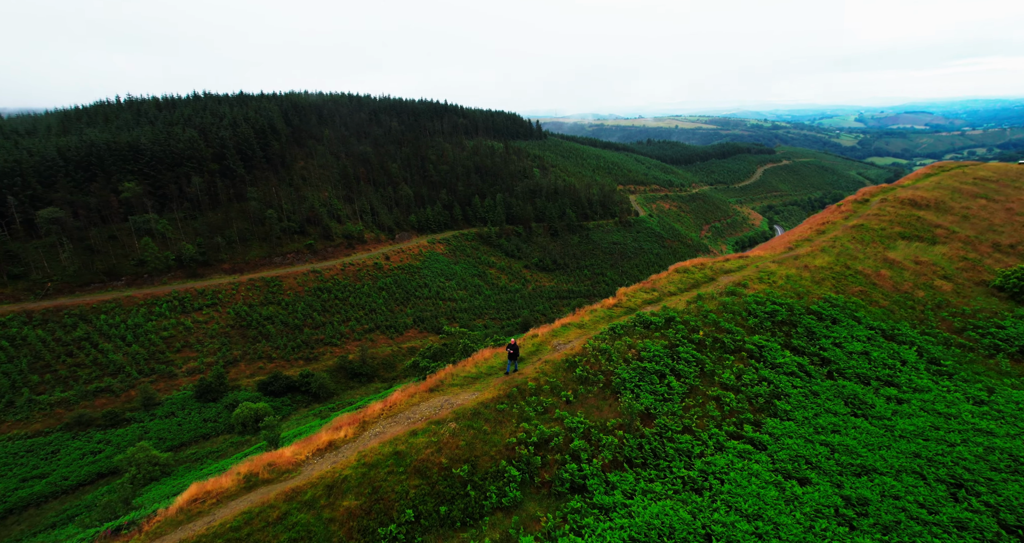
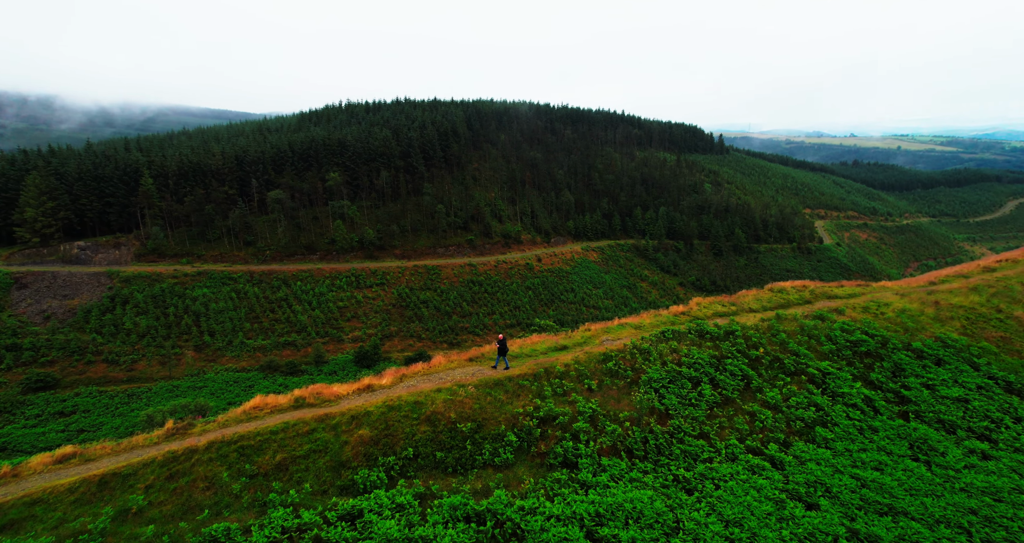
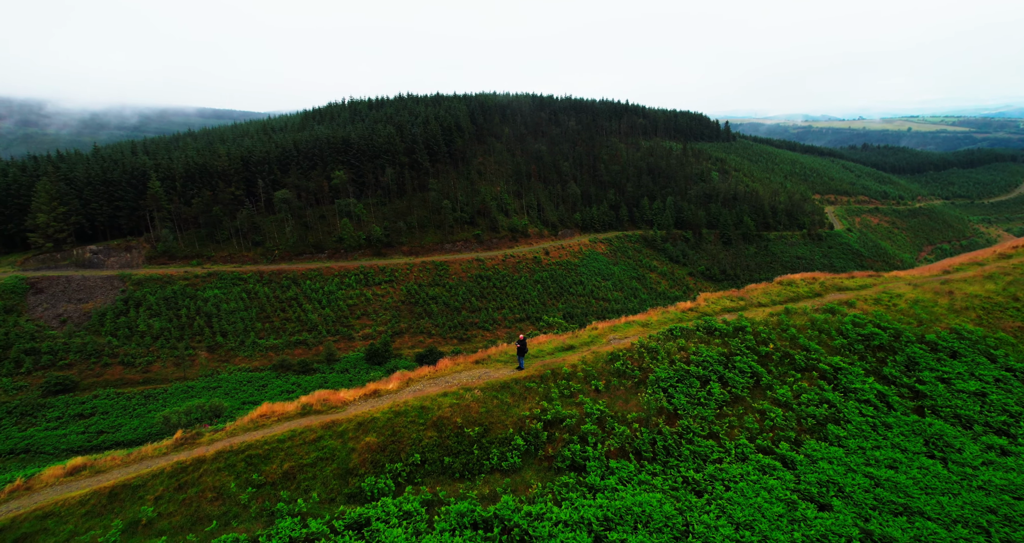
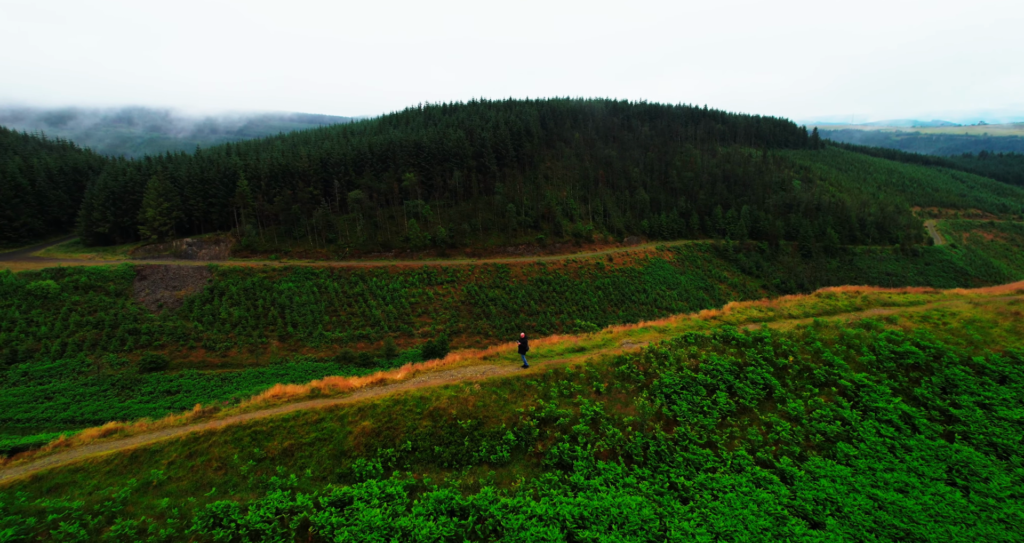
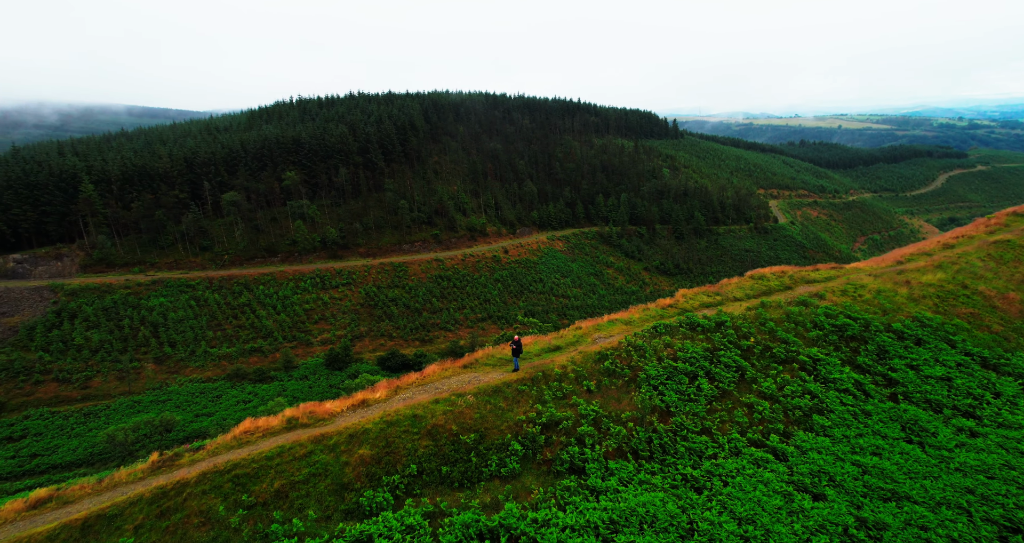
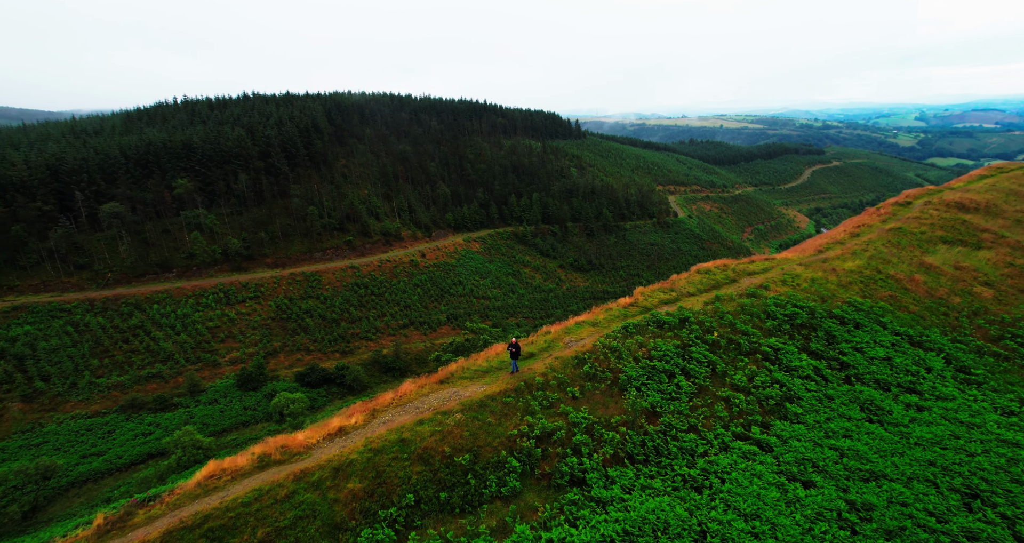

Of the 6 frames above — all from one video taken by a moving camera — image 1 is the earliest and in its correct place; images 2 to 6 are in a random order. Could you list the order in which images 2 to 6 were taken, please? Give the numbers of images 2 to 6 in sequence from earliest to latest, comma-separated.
6, 5, 3, 4, 2
